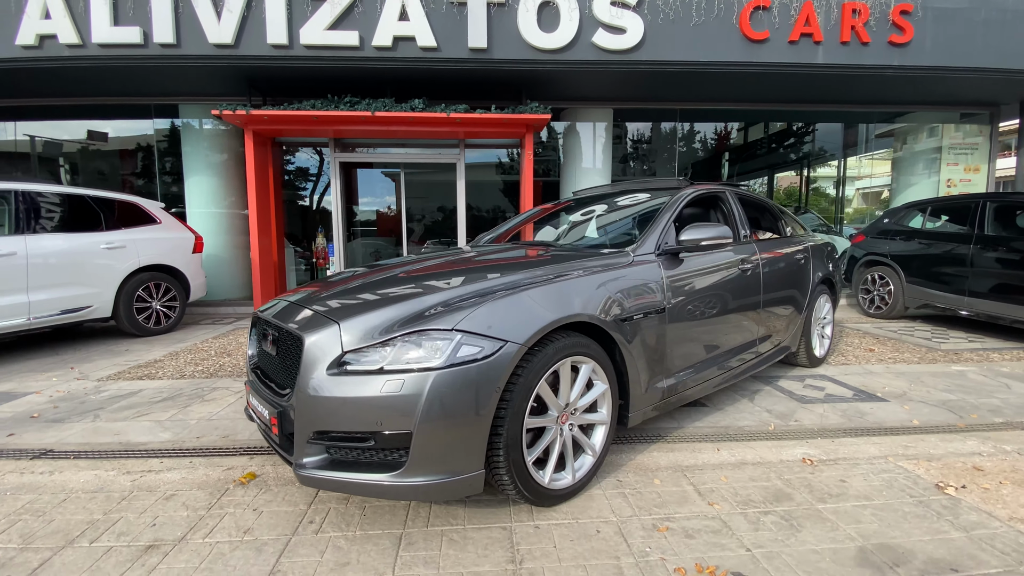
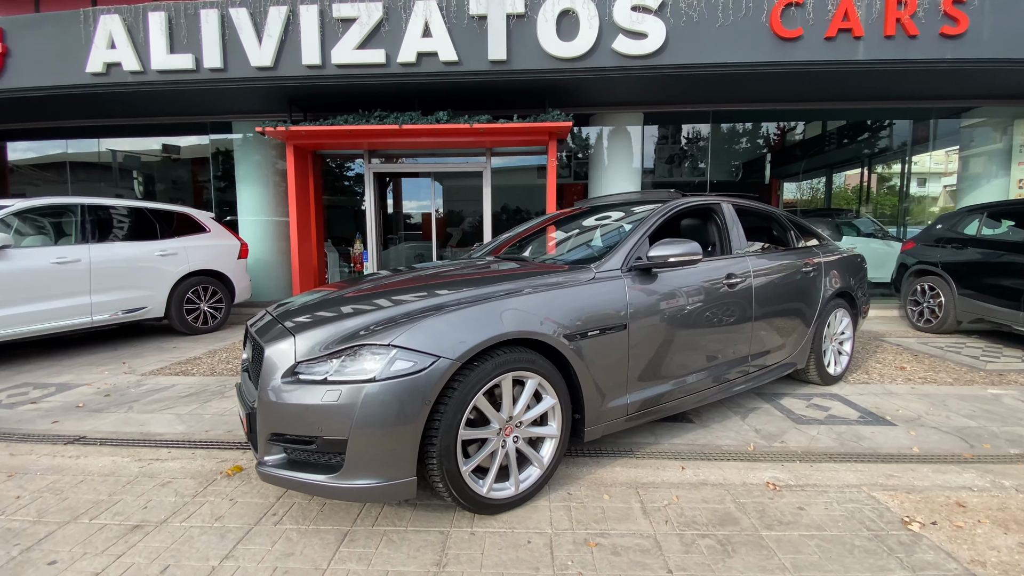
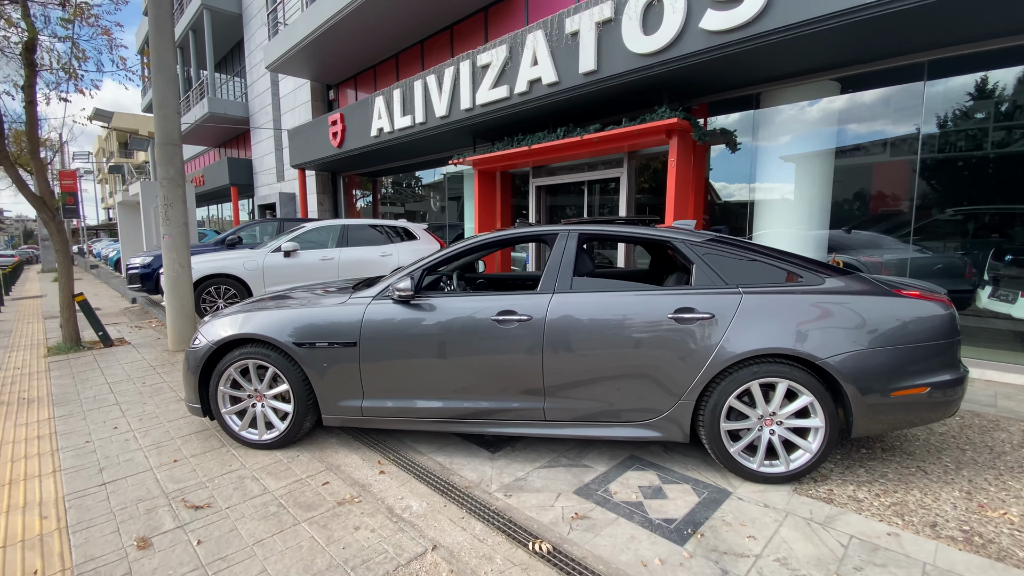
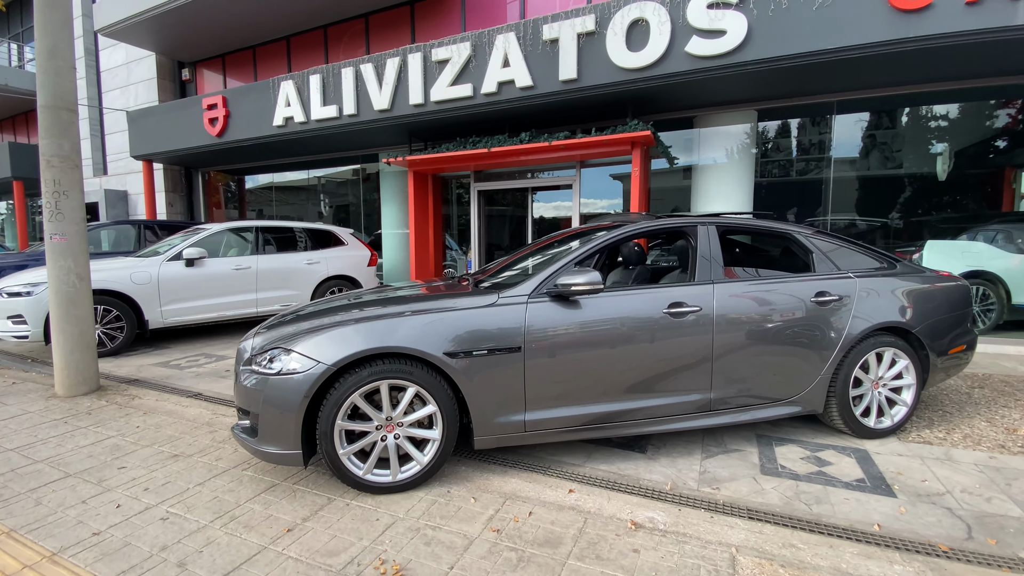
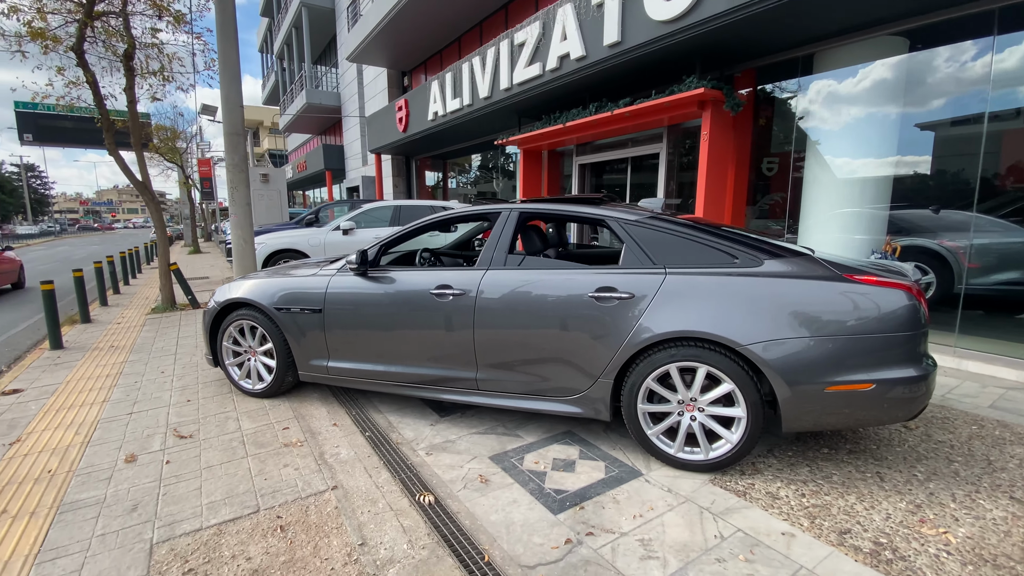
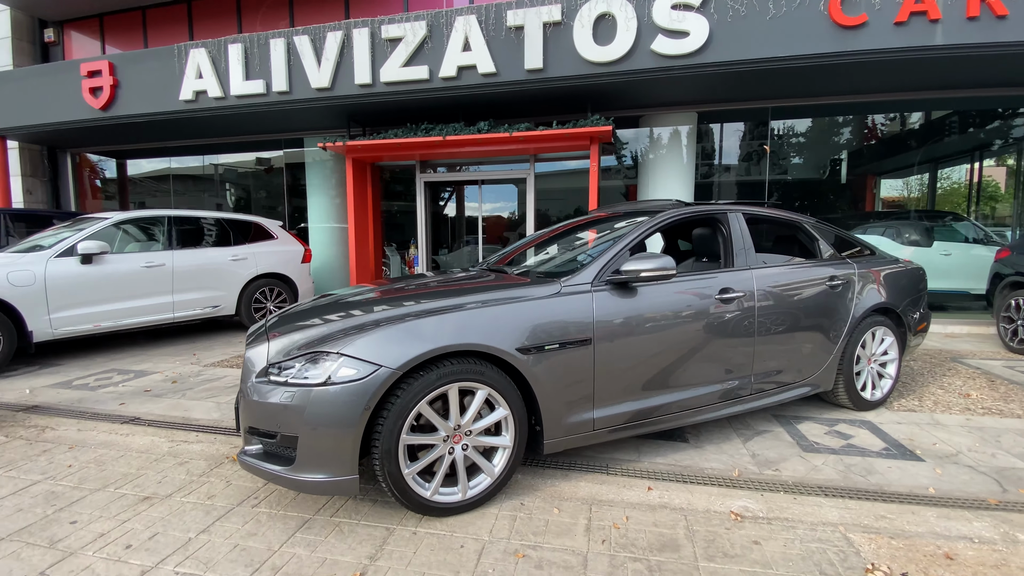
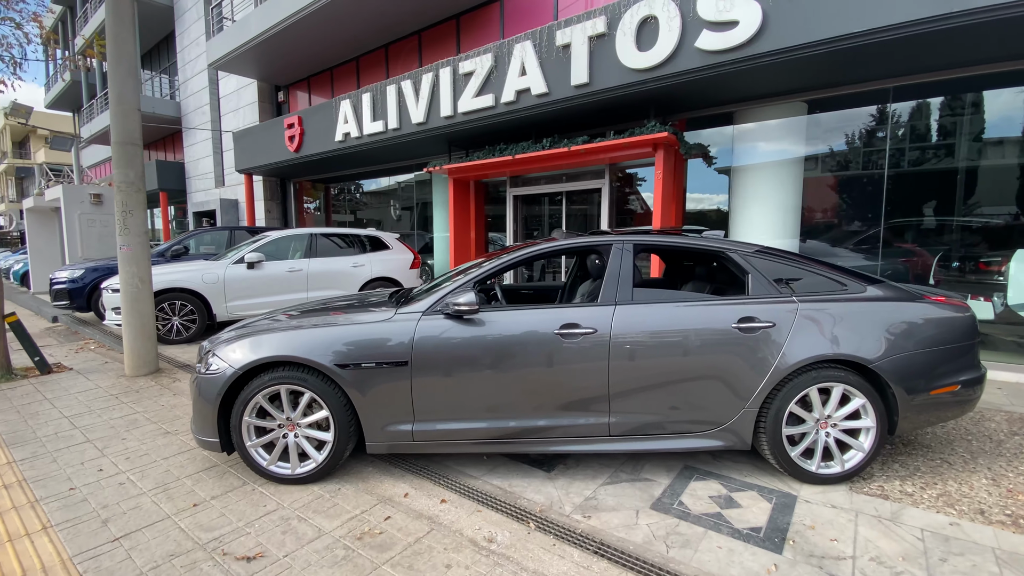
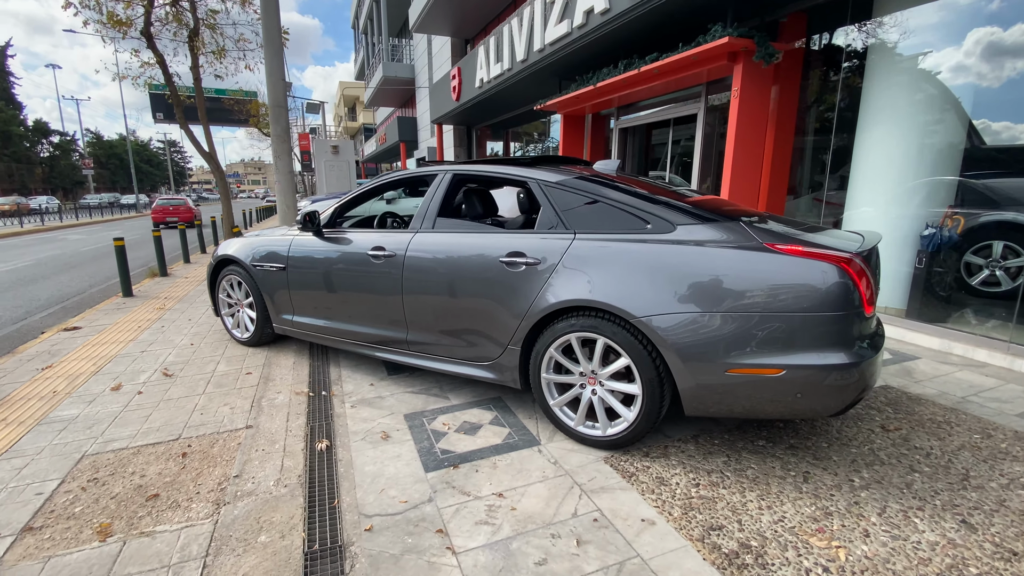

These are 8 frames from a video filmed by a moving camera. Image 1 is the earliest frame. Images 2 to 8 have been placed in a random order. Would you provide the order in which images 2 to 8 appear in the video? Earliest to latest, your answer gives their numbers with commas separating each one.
2, 6, 4, 7, 3, 5, 8
